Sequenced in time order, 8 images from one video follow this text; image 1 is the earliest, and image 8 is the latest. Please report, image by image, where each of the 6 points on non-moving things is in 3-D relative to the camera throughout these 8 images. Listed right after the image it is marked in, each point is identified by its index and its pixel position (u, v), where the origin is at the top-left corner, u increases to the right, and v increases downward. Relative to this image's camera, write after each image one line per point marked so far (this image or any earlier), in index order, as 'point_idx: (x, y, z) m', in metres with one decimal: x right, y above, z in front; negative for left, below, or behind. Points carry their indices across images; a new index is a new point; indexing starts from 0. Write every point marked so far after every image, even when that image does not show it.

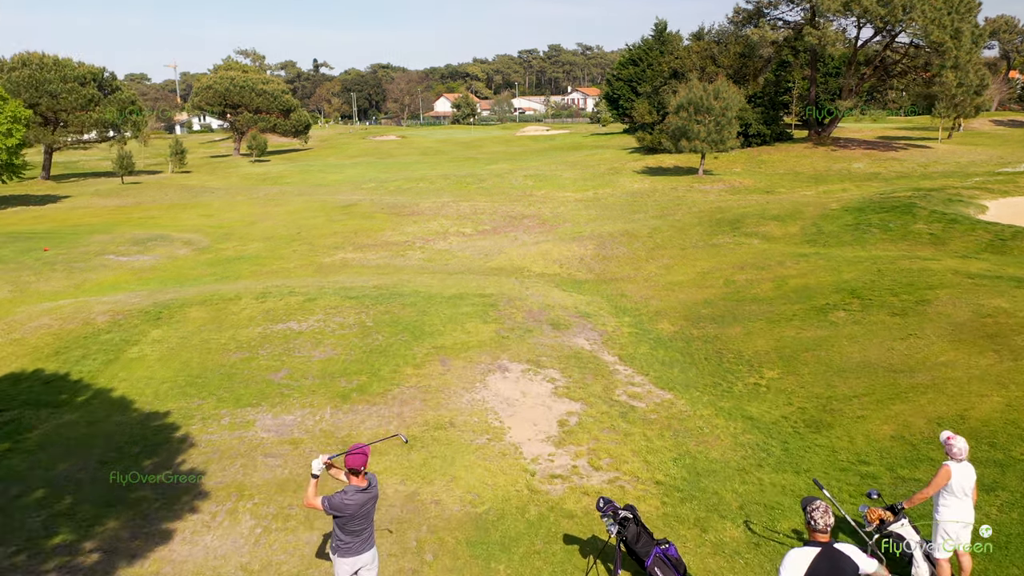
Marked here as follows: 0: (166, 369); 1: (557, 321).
0: (-4.9, -1.2, +10.8) m
1: (+0.8, -0.6, +13.1) m
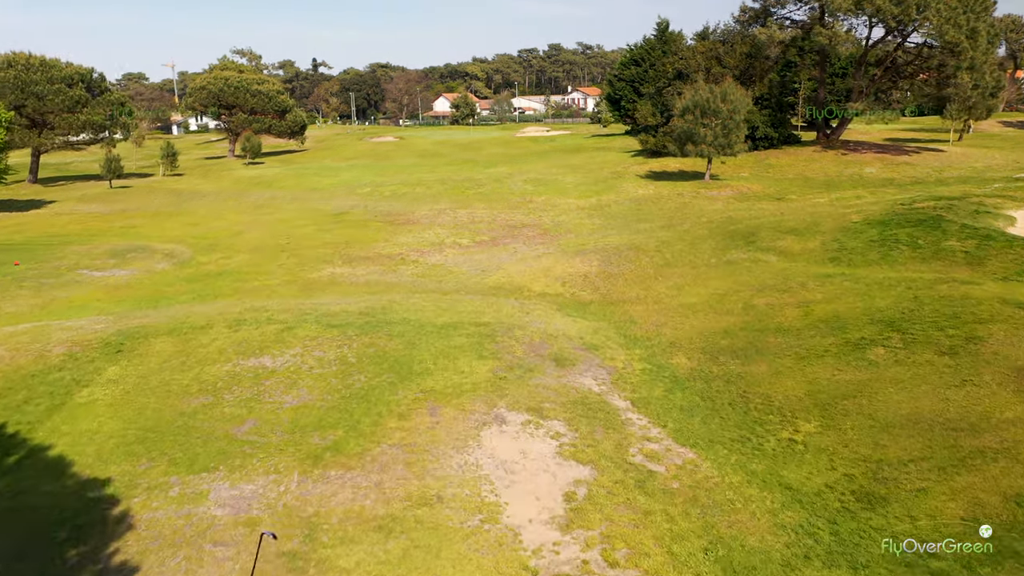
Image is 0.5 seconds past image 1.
0: (-4.9, -1.6, +9.5) m
1: (+0.8, -1.1, +11.8) m
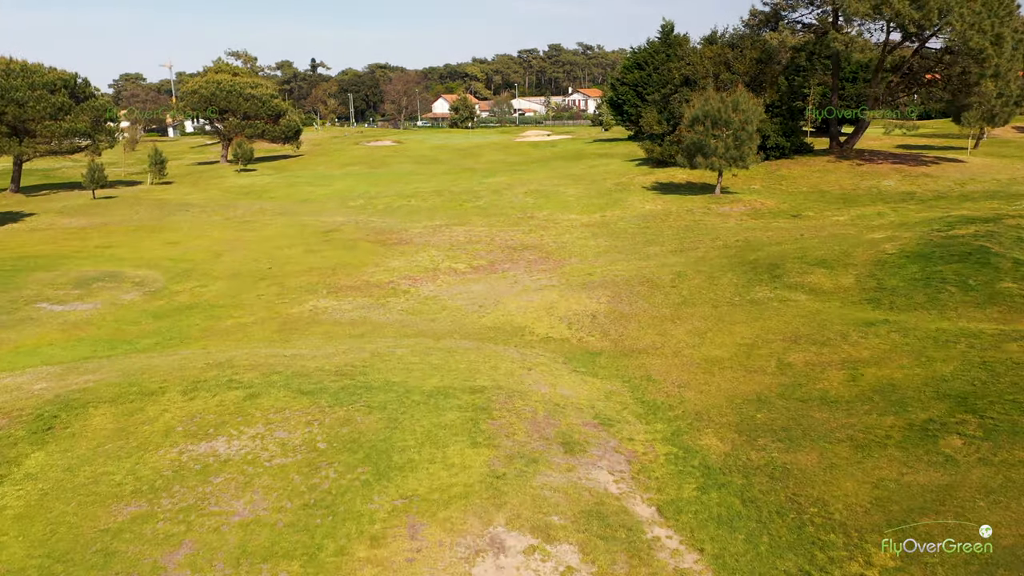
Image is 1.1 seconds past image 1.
0: (-4.9, -2.5, +7.7) m
1: (+0.8, -2.0, +9.9) m
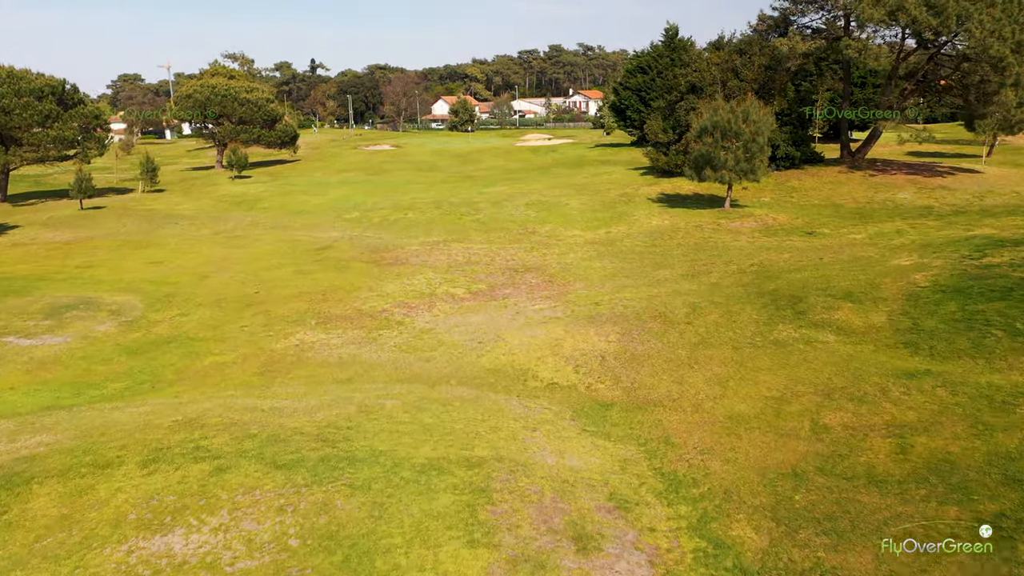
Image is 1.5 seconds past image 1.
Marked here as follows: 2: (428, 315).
0: (-4.9, -3.3, +6.3) m
1: (+0.8, -2.7, +8.6) m
2: (-2.2, -0.7, +19.7) m
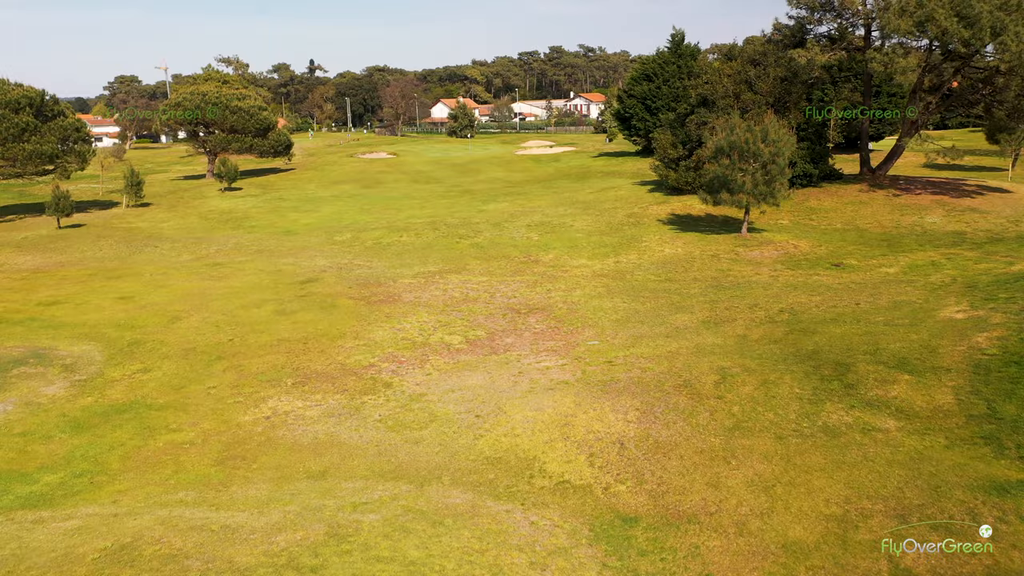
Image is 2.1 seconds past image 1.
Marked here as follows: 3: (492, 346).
0: (-4.8, -4.6, +4.1) m
1: (+0.8, -4.0, +6.4) m
2: (-2.1, -2.0, +17.5) m
3: (-0.5, -1.5, +19.4) m
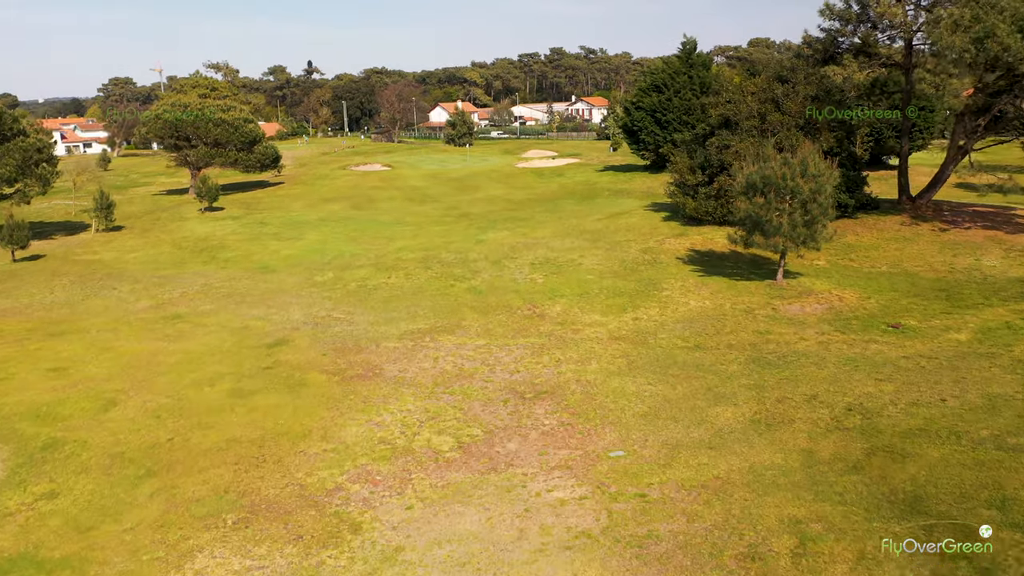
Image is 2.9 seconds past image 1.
0: (-4.8, -6.5, +0.3) m
1: (+0.9, -5.9, +2.5) m
2: (-2.0, -3.9, +13.6) m
3: (-0.4, -3.4, +15.6) m
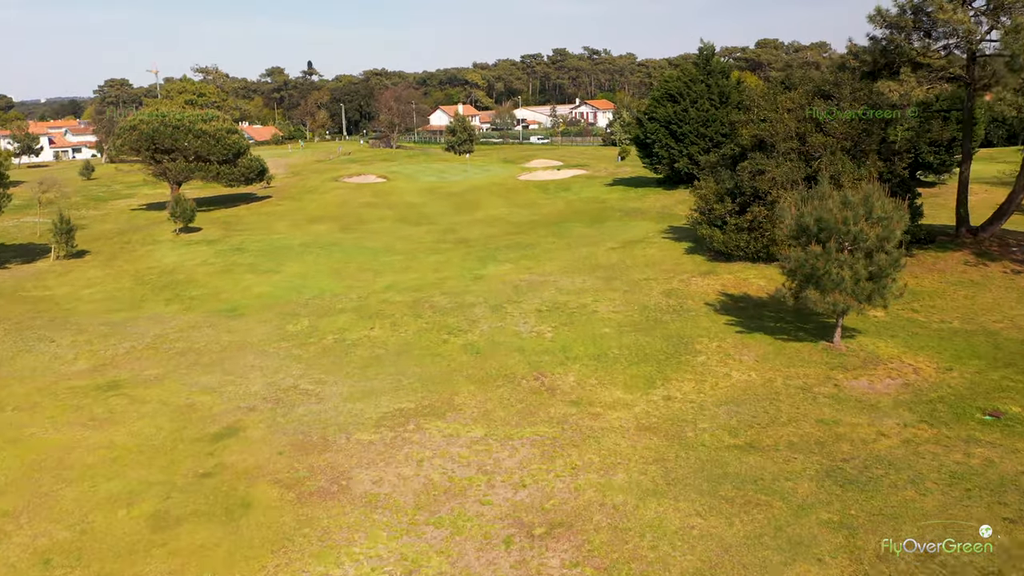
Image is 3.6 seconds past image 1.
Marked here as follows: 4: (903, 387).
0: (-4.7, -8.4, -4.2) m
1: (+1.0, -7.8, -2.0) m
2: (-2.0, -5.8, +9.2) m
3: (-0.4, -5.3, +11.1) m
4: (+10.1, -2.6, +19.7) m
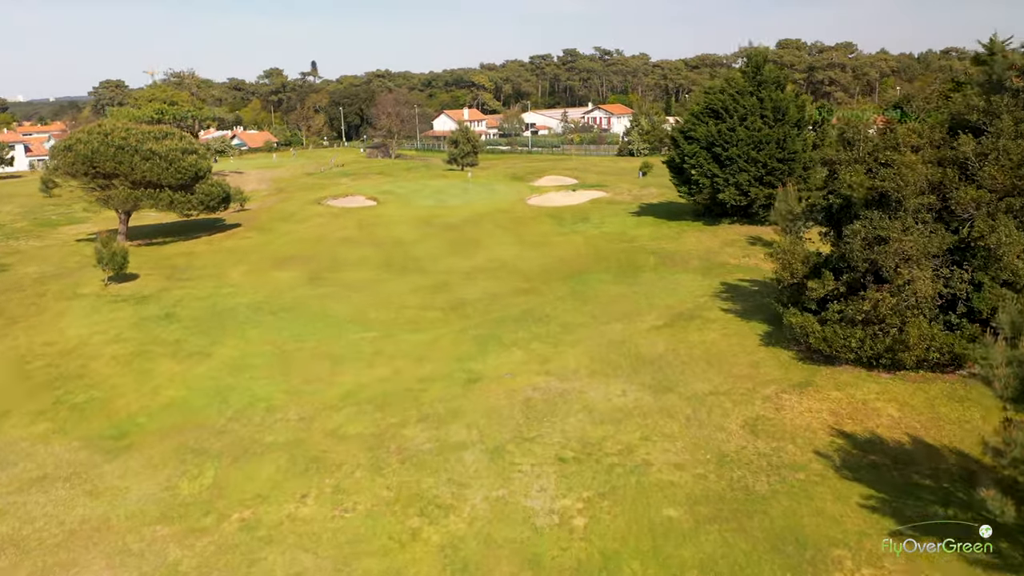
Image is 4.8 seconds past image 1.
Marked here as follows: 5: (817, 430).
0: (-4.9, -11.8, -13.7) m
1: (+0.8, -11.2, -11.6) m
2: (-2.0, -9.2, -0.4) m
3: (-0.3, -8.7, +1.5) m
4: (+10.2, -6.0, +10.0) m
5: (+7.8, -3.5, +19.4) m
